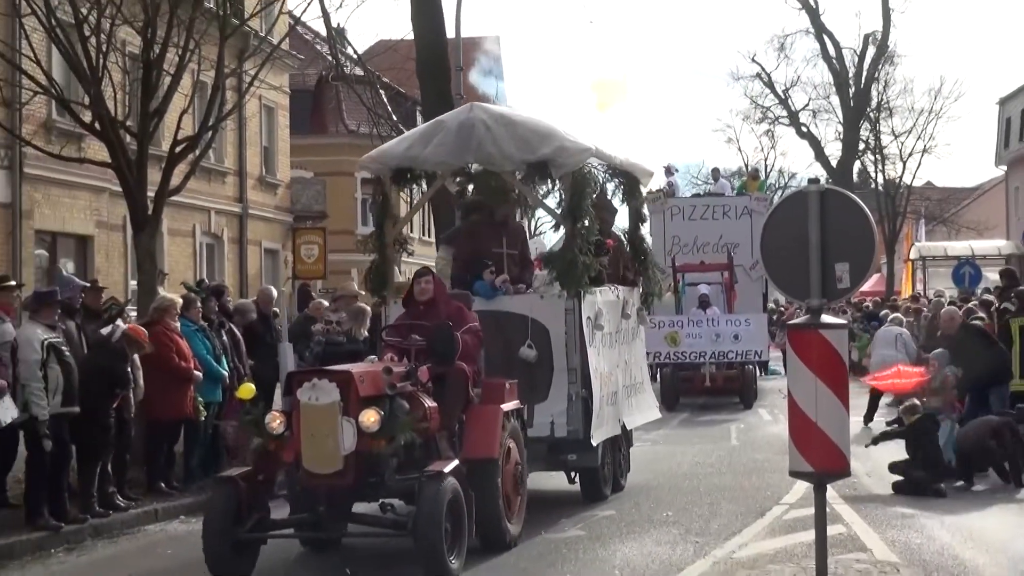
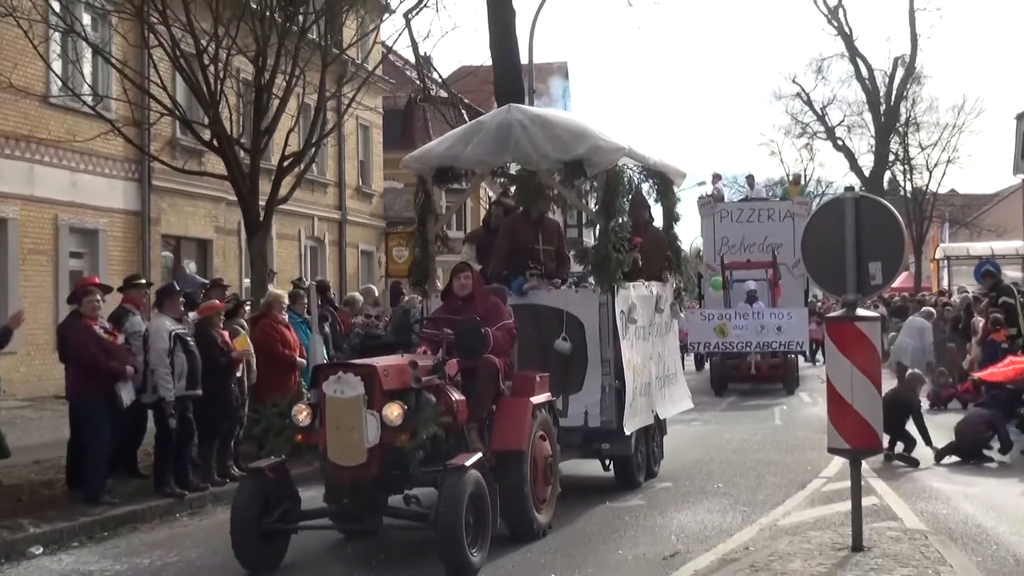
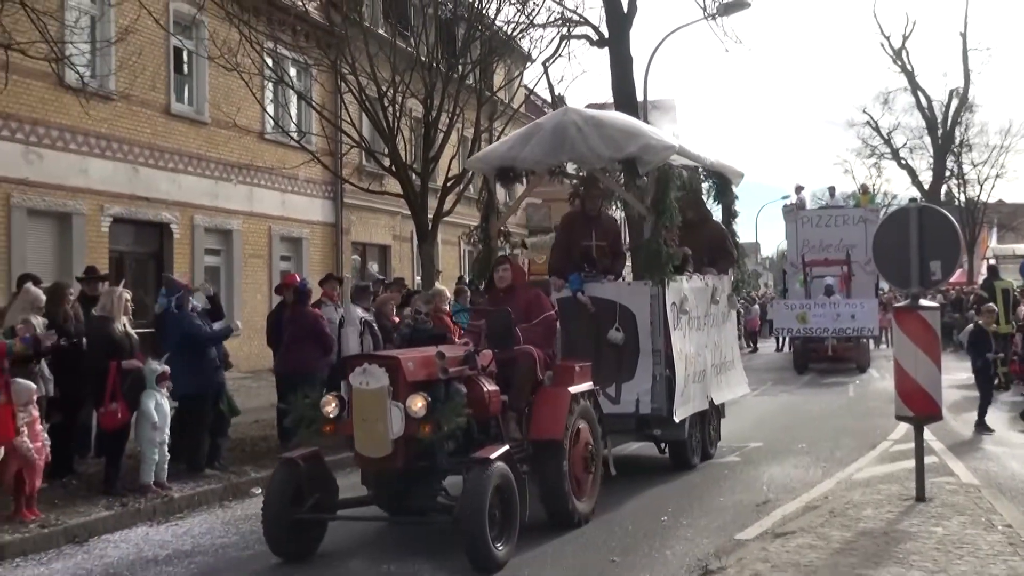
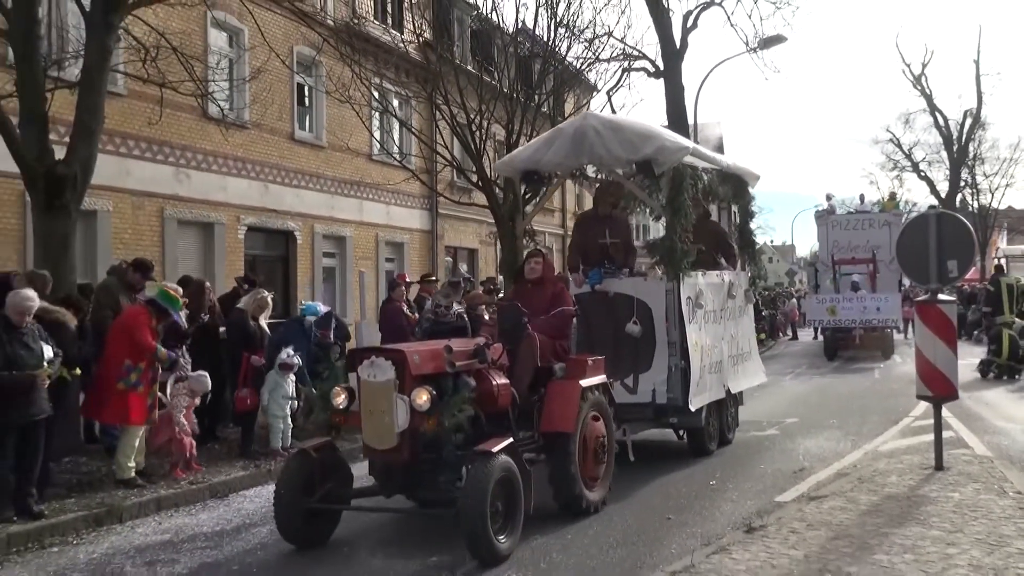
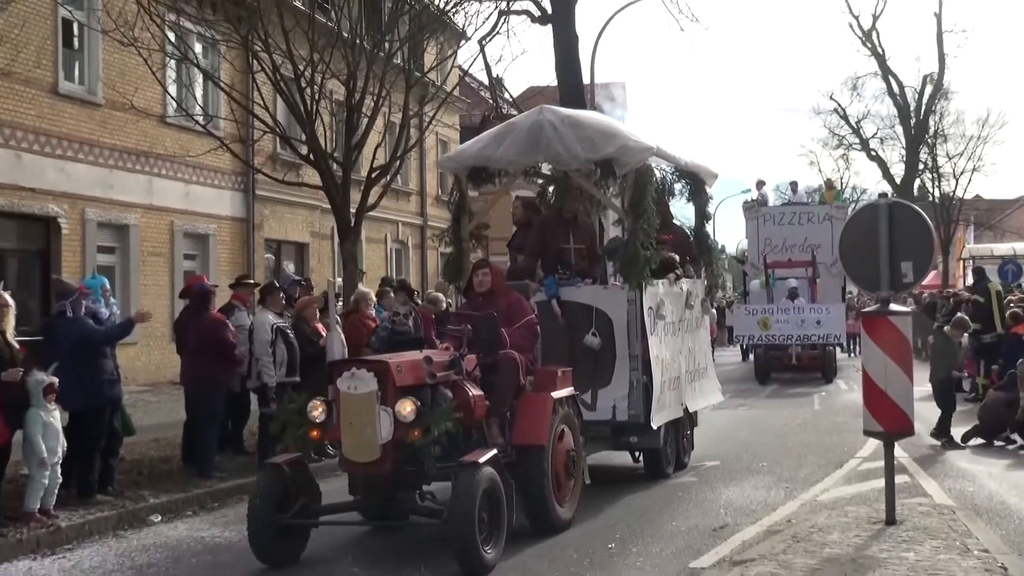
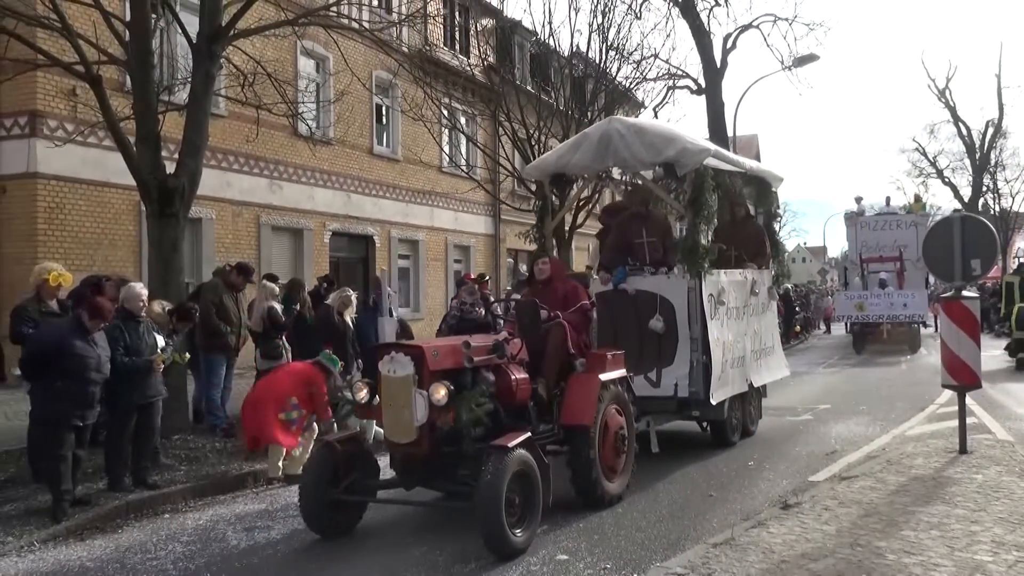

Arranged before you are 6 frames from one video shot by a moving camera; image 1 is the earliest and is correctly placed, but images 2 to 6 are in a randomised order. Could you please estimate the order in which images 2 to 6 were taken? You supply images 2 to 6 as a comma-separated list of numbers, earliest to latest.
2, 5, 3, 4, 6
